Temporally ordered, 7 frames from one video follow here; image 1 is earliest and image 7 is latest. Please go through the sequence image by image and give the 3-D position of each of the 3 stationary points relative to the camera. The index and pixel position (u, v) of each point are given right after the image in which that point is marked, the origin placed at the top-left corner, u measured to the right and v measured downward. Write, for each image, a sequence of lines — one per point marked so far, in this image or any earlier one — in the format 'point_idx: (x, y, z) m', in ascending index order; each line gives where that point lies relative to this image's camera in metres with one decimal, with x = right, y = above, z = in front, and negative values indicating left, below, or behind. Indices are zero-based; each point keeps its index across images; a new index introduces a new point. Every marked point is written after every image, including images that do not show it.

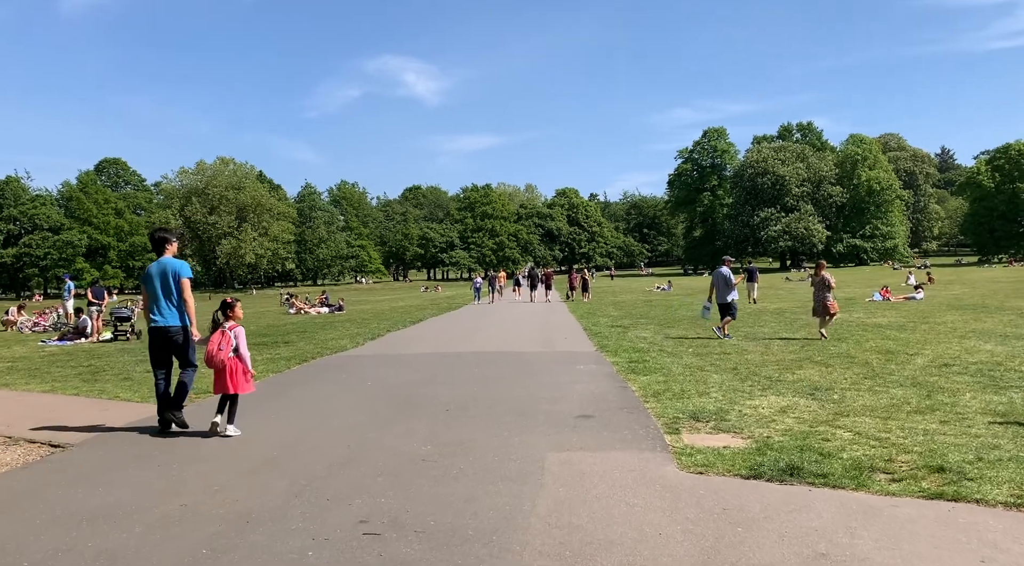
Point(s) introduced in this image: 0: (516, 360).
0: (+0.1, -1.3, +14.1) m
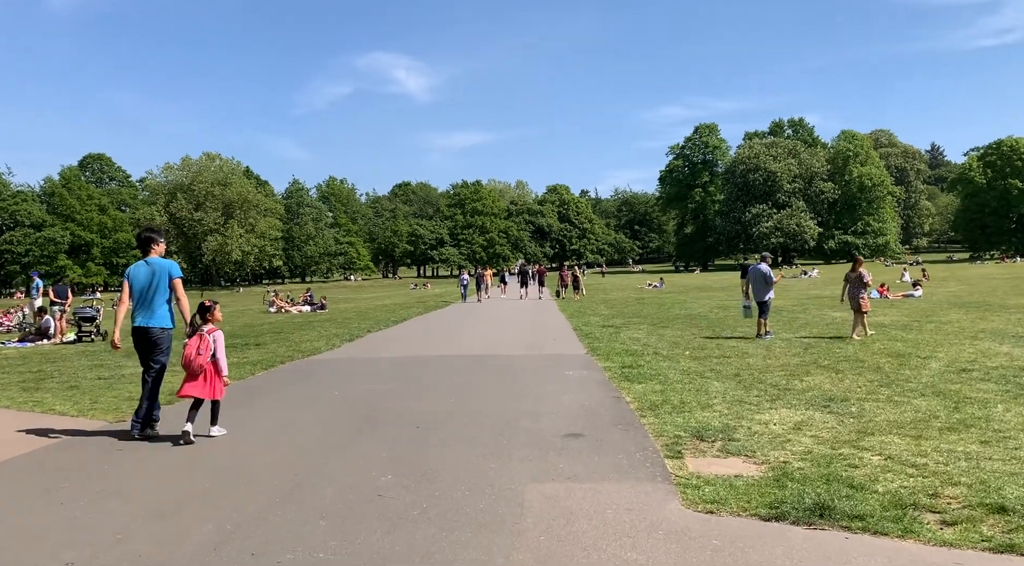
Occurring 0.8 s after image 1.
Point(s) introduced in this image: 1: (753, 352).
0: (-0.1, -1.3, +13.1) m
1: (+4.1, -1.2, +13.6) m
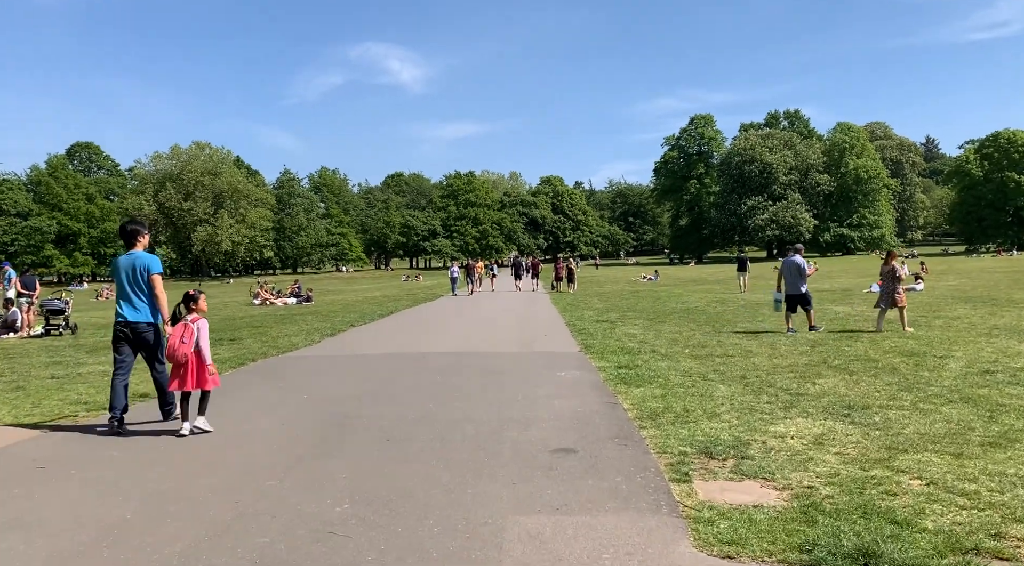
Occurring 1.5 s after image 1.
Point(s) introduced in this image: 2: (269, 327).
0: (-0.3, -1.2, +12.2) m
1: (+3.9, -1.1, +12.8) m
2: (-5.6, -1.0, +18.7) m
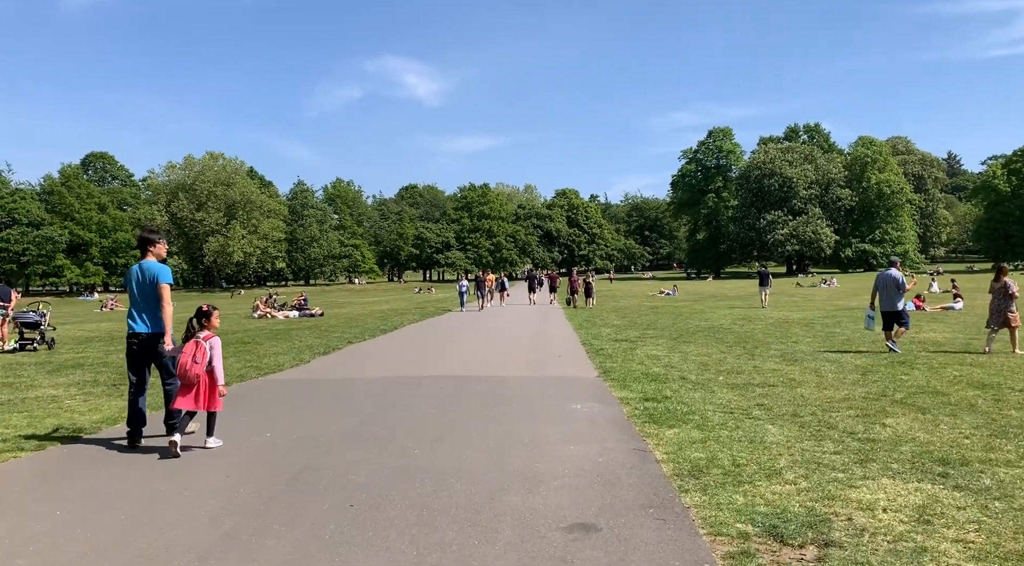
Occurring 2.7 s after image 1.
0: (-0.2, -1.4, +10.7) m
1: (+4.0, -1.4, +11.2) m
2: (-5.4, -1.3, +17.2) m
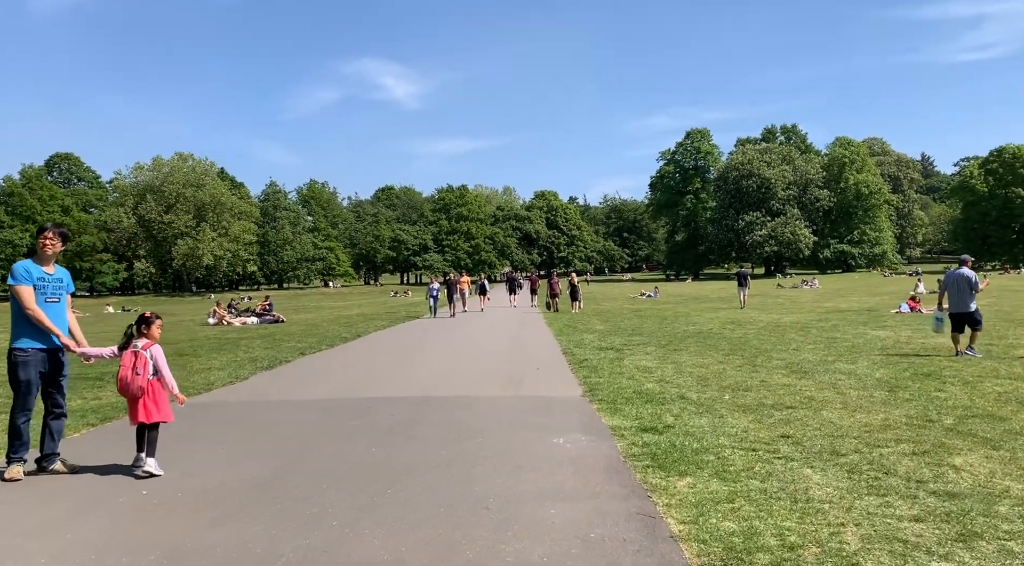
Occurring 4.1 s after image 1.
0: (-0.6, -1.4, +8.8) m
1: (+3.7, -1.4, +9.4) m
2: (-5.9, -1.4, +15.2) m
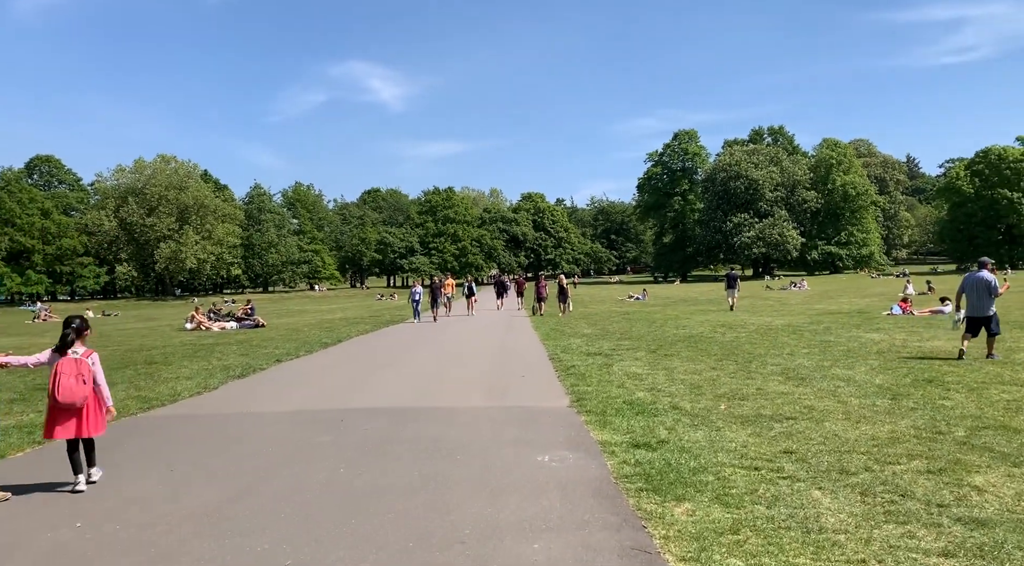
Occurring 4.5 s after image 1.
0: (-0.7, -1.5, +8.3) m
1: (+3.5, -1.4, +8.9) m
2: (-6.2, -1.5, +14.6) m
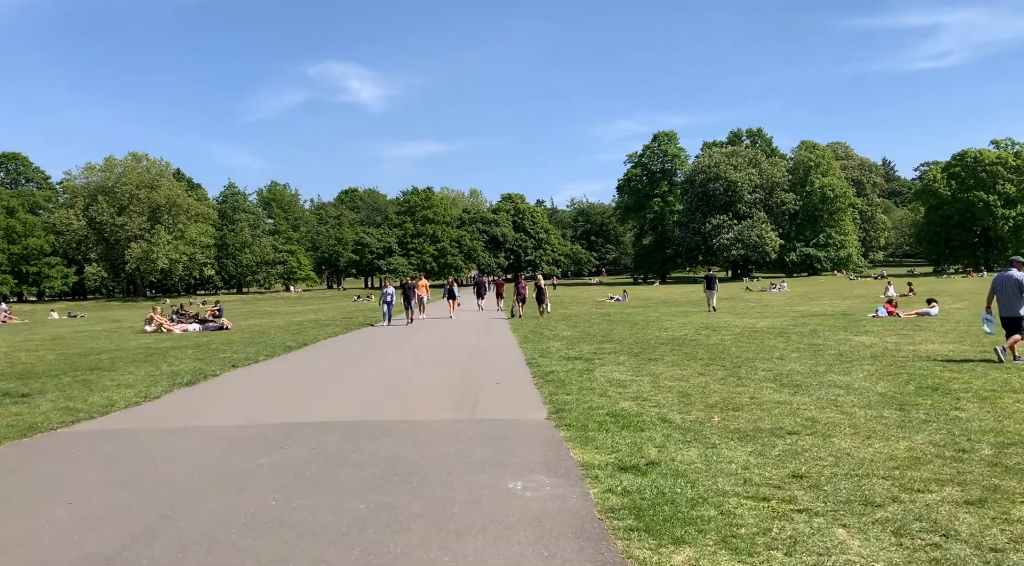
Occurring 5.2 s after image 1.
0: (-1.0, -1.4, +7.3) m
1: (+3.2, -1.4, +8.0) m
2: (-6.6, -1.4, +13.4) m
